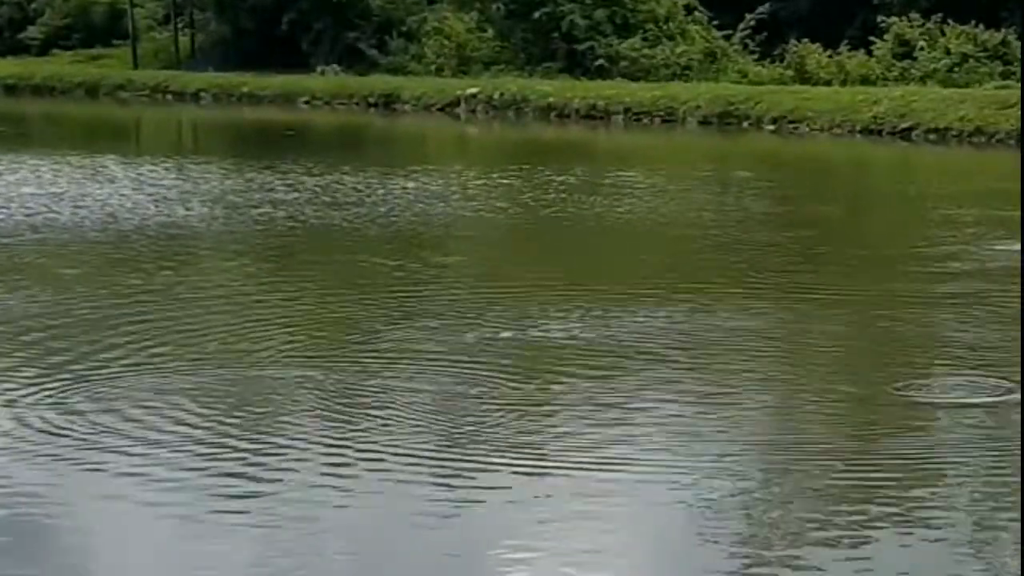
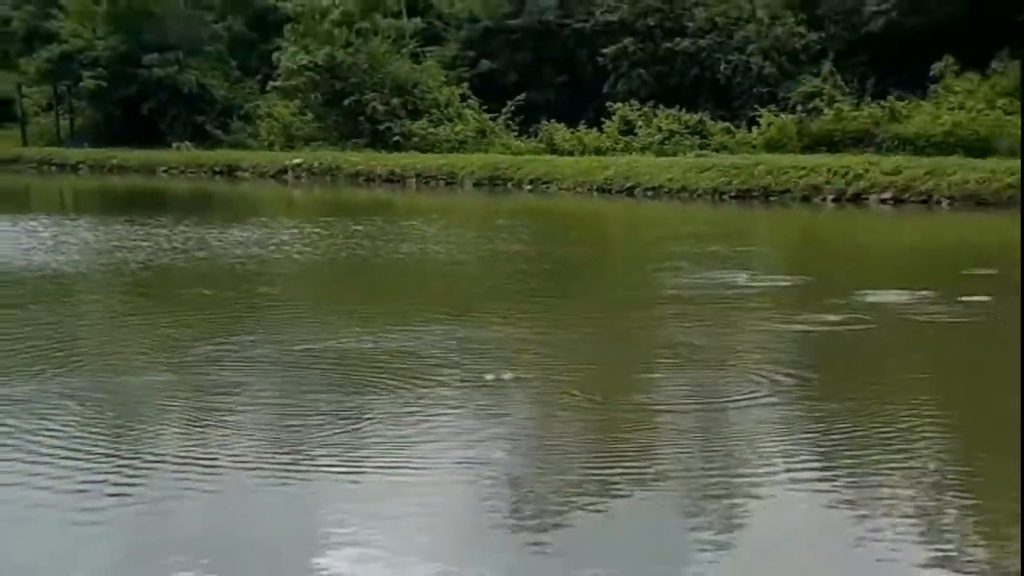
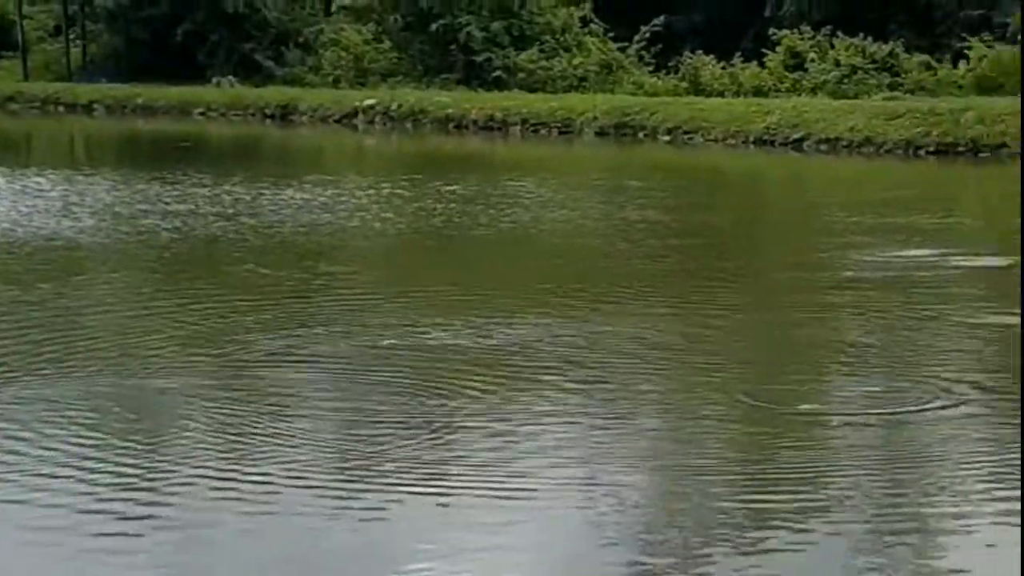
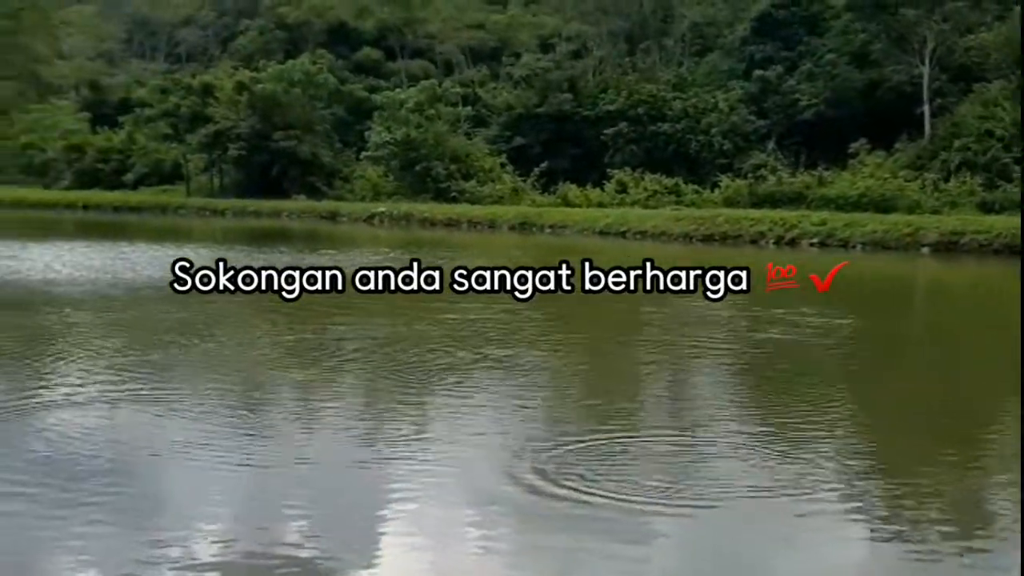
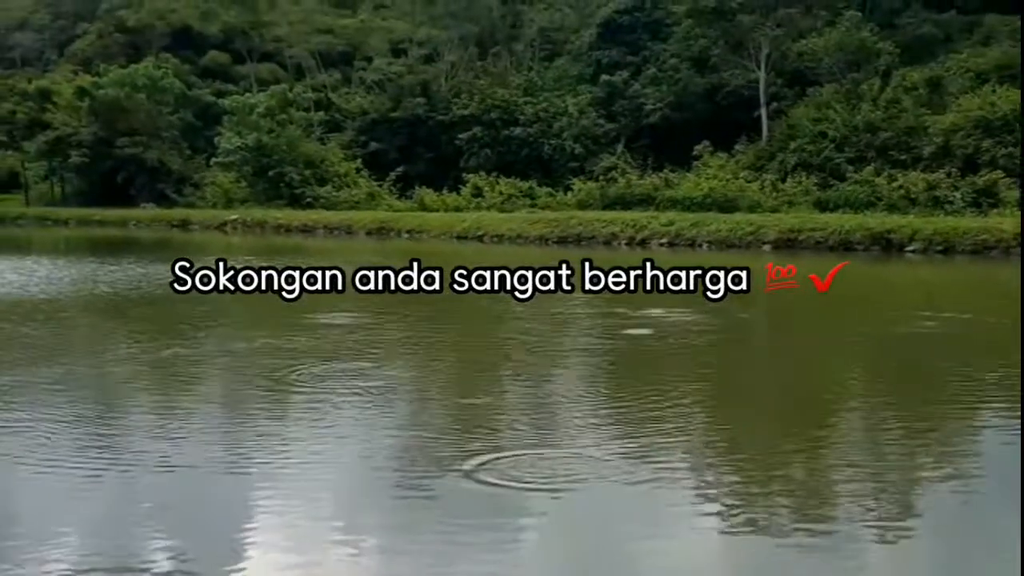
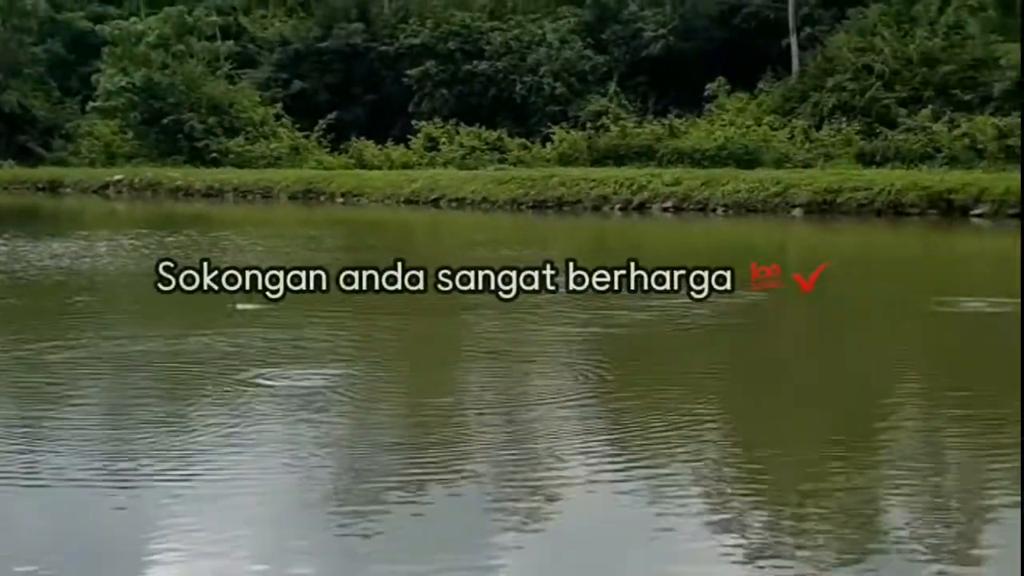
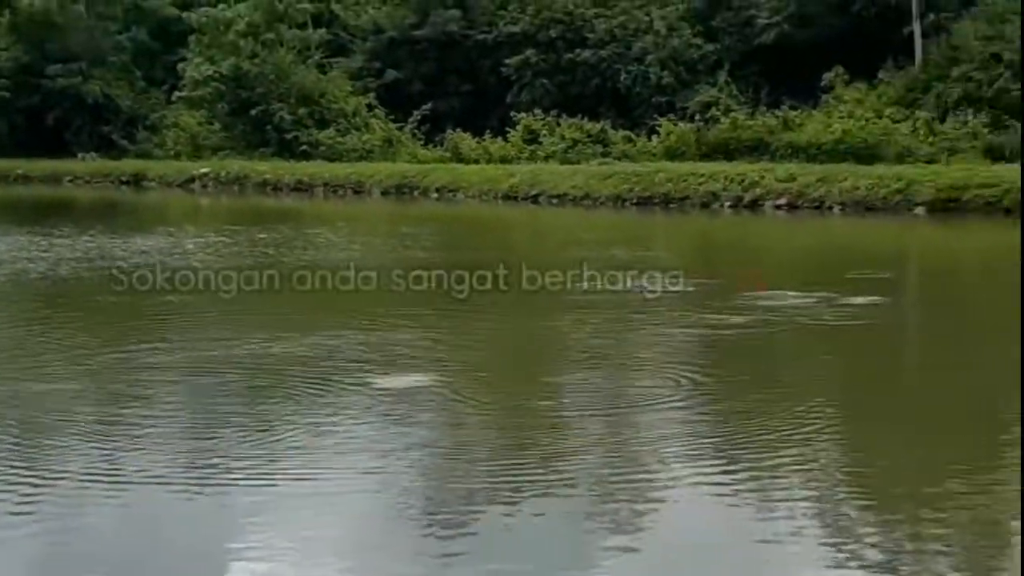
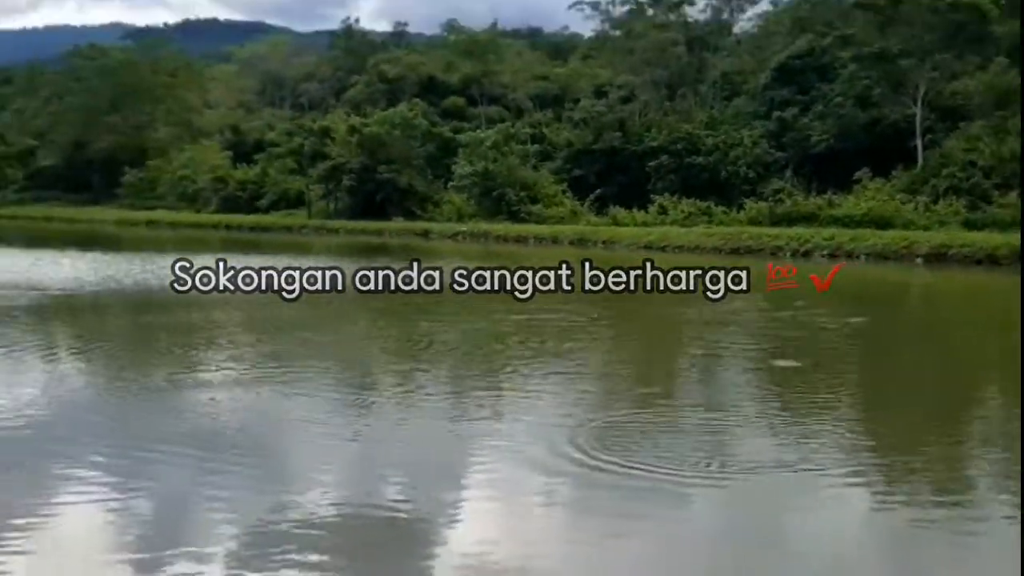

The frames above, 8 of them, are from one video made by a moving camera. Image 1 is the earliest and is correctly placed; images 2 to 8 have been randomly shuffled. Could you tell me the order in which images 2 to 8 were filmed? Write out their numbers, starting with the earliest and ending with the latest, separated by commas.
3, 2, 7, 6, 5, 4, 8
